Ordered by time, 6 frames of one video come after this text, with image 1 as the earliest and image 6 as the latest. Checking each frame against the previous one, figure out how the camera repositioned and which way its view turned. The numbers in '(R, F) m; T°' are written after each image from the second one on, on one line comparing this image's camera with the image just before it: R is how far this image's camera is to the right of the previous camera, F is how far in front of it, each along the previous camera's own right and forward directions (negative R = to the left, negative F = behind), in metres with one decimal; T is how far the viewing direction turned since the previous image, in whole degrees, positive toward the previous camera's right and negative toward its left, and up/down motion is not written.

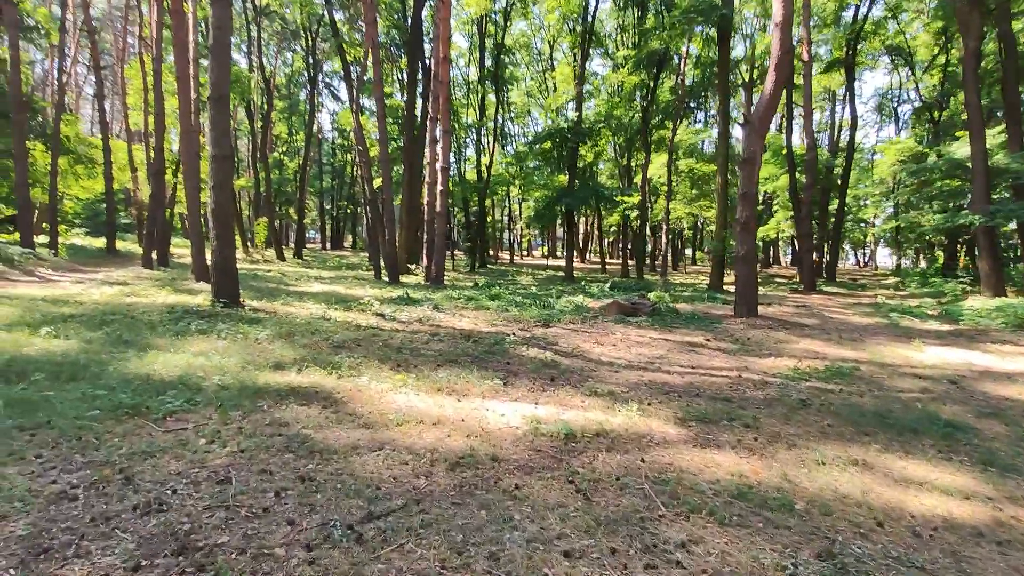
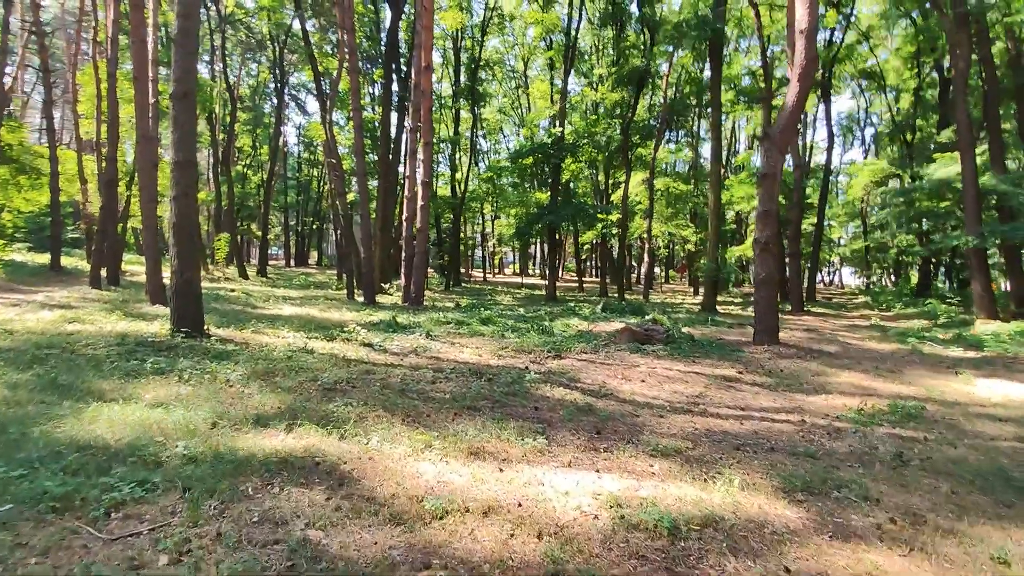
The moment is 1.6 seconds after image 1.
(-0.6, +0.9) m; +3°
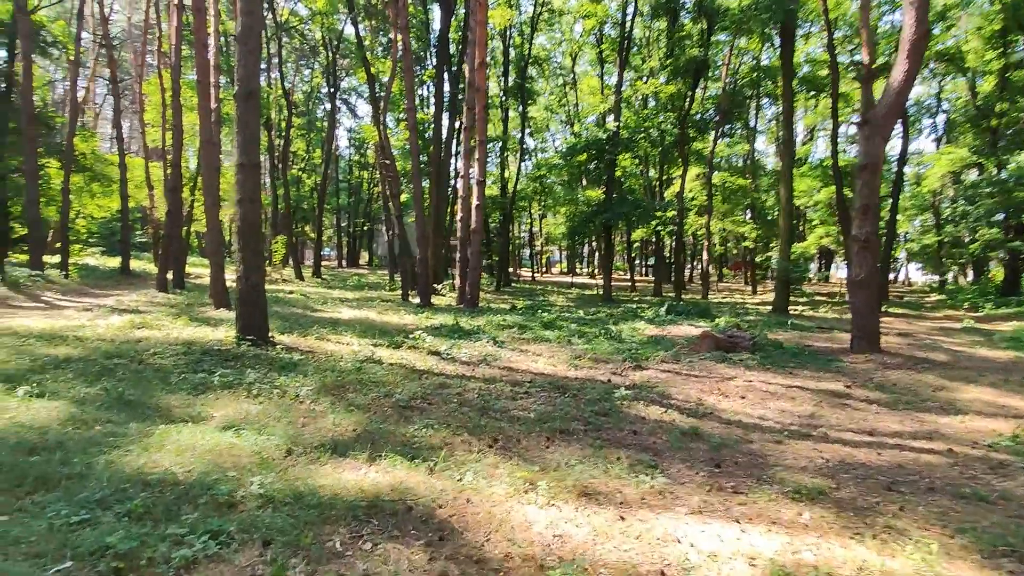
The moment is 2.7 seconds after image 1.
(-0.4, +0.5) m; -5°
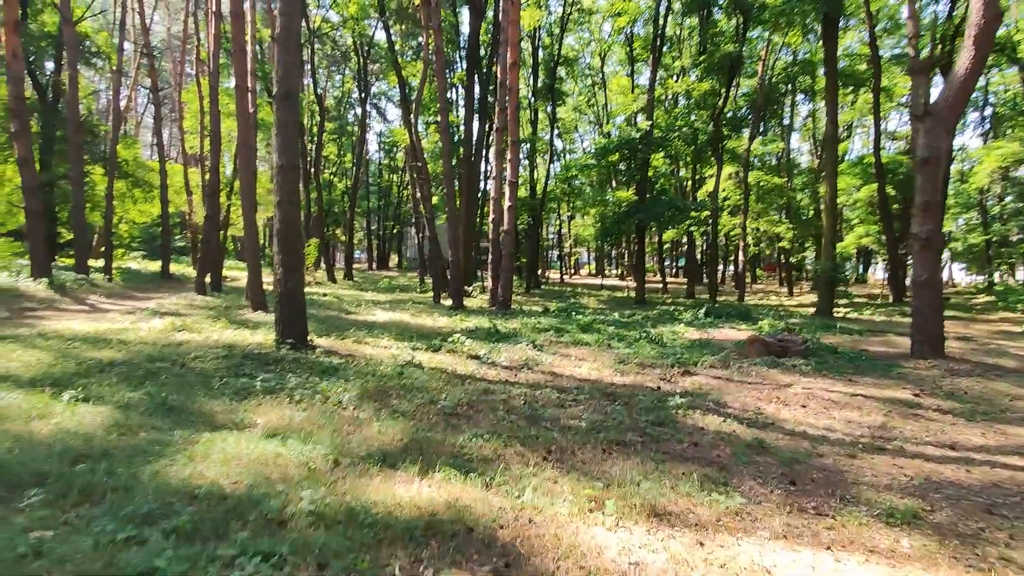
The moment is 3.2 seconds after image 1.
(-0.2, +0.2) m; -3°
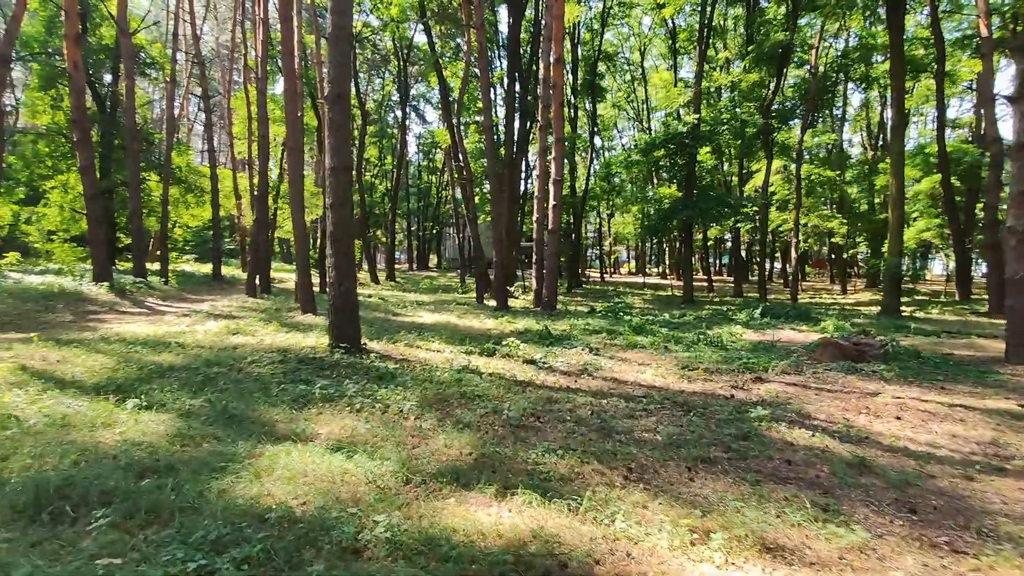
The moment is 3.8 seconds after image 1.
(-0.2, +0.3) m; -4°
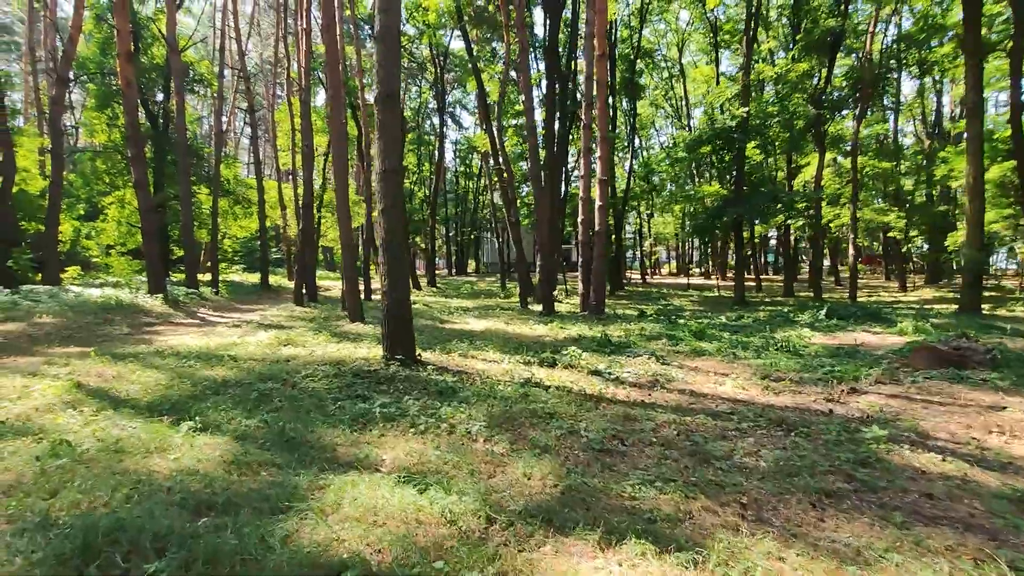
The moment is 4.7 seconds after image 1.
(-0.3, +0.4) m; -4°
